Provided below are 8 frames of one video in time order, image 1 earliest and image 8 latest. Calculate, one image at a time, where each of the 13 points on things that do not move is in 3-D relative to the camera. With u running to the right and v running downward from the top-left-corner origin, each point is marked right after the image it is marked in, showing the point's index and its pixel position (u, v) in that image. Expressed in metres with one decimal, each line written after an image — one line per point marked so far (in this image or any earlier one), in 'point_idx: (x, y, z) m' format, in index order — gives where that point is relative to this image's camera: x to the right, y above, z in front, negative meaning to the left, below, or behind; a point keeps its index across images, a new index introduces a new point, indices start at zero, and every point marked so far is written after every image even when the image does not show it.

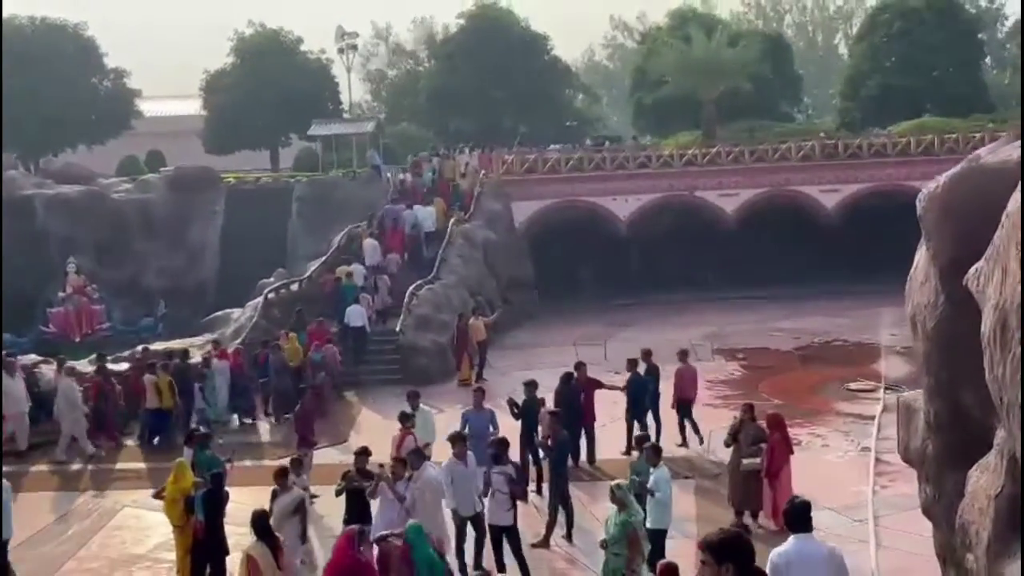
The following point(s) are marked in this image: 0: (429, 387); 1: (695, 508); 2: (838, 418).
0: (-1.5, -1.8, +18.6) m
1: (+2.1, -2.5, +11.8) m
2: (+5.0, -2.0, +15.7) m
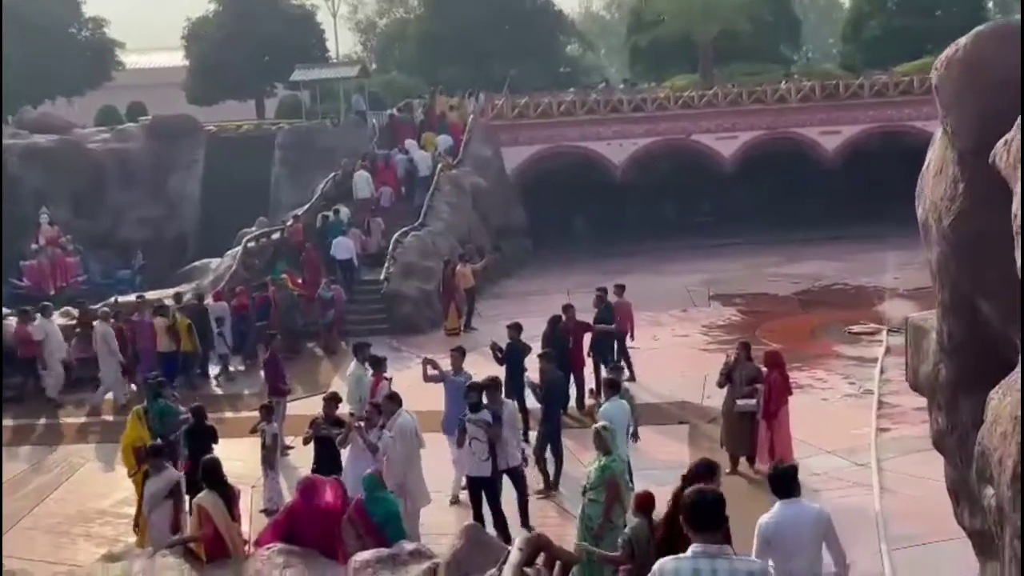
0: (-1.7, -0.8, +17.9) m
1: (+1.9, -1.8, +11.3) m
2: (+4.8, -1.1, +15.1) m
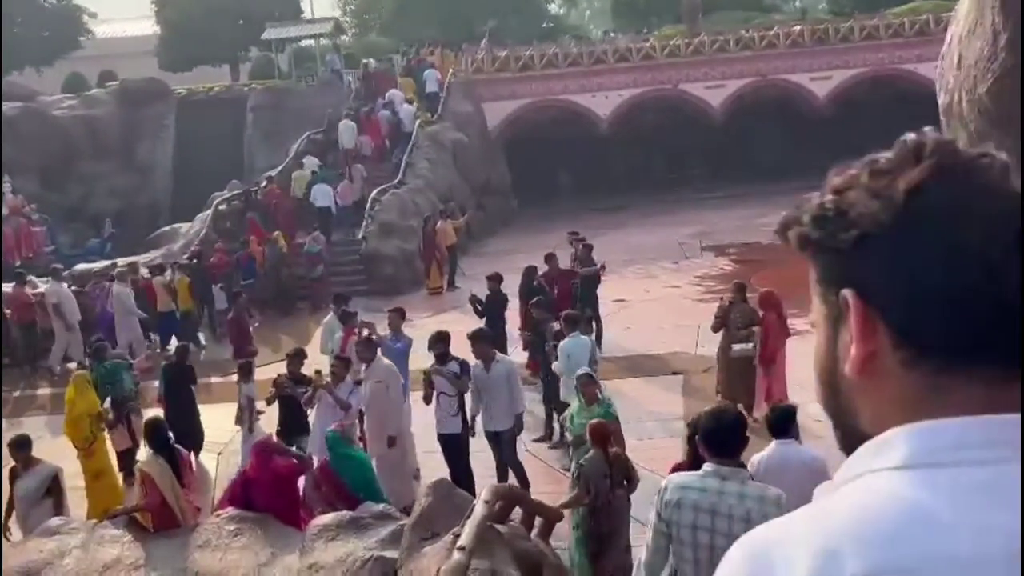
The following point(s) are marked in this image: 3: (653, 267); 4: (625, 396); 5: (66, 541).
0: (-1.9, -0.1, +17.2) m
1: (+1.7, -1.2, +10.6) m
2: (+4.6, -0.3, +14.5) m
3: (+2.5, +0.4, +18.5) m
4: (+1.2, -1.1, +11.0) m
5: (-2.7, -1.5, +6.3) m
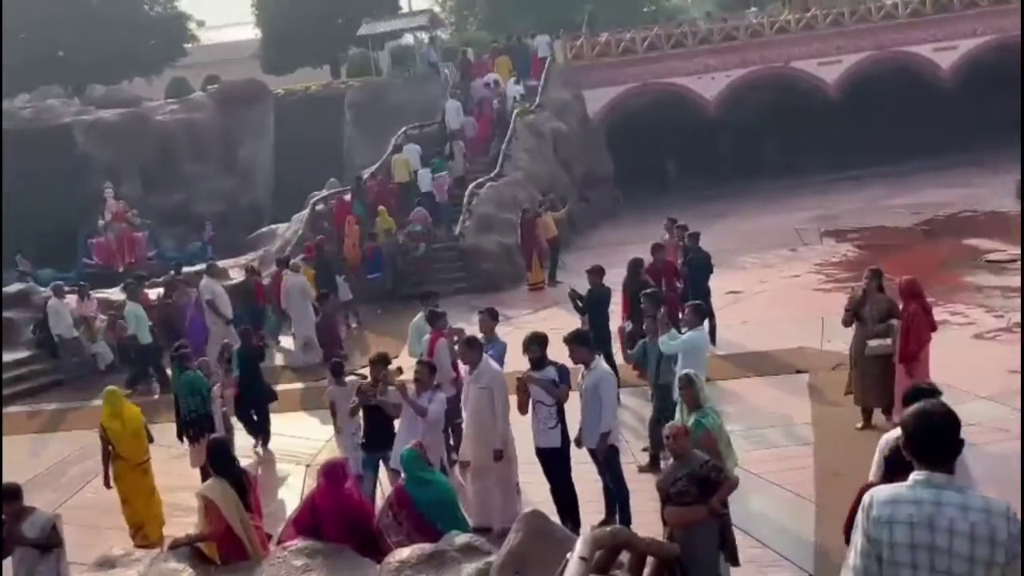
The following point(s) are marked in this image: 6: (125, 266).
0: (-0.2, -0.1, +16.5) m
1: (+2.7, -1.1, +9.5) m
2: (+5.9, -0.1, +13.1) m
3: (+4.3, +0.6, +17.3) m
4: (+2.2, -1.1, +10.0) m
5: (-2.1, -1.6, +5.7) m
6: (-7.2, +0.4, +19.2) m
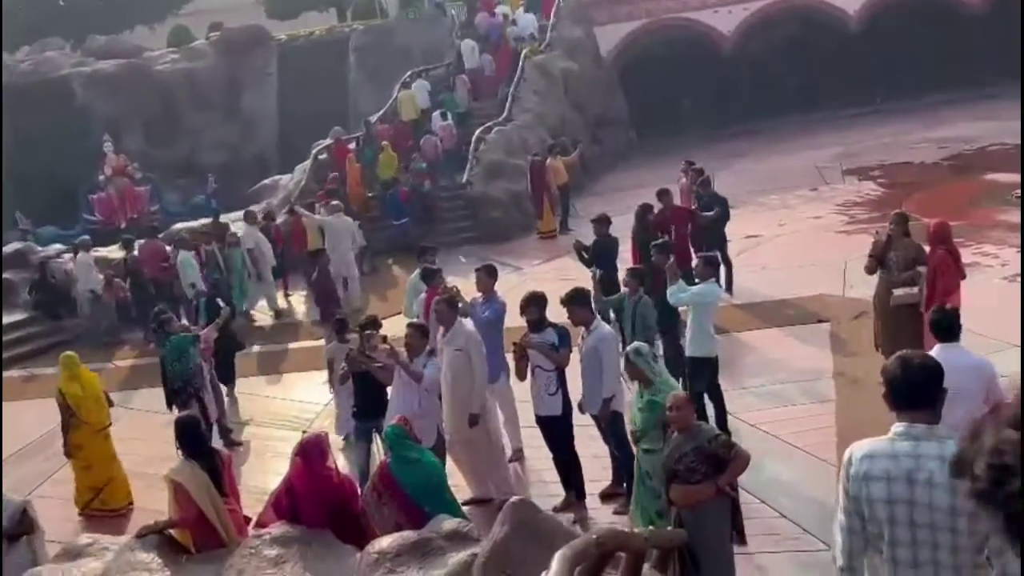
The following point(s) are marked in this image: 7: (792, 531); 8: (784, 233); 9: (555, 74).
0: (-0.1, +0.7, +15.9) m
1: (+2.7, -0.6, +9.0) m
2: (+6.0, +0.6, +12.4) m
3: (+4.5, +1.5, +16.6) m
4: (+2.3, -0.6, +9.5) m
5: (-2.2, -1.4, +5.3) m
6: (-7.0, +1.2, +18.8) m
7: (+1.7, -1.5, +6.2) m
8: (+3.7, +0.8, +14.1) m
9: (+0.8, +4.1, +19.9) m
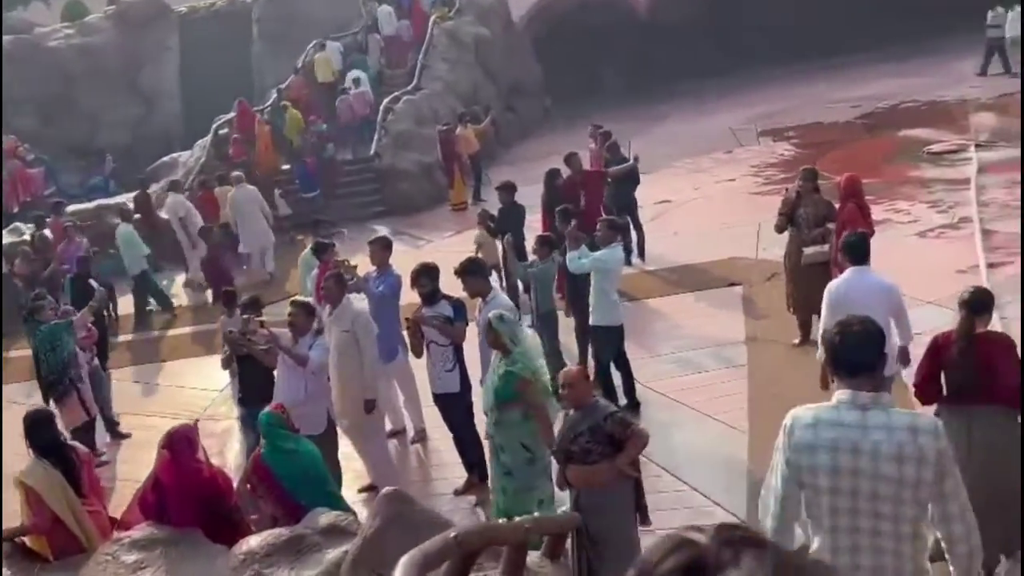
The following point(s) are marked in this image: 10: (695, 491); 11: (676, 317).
0: (-1.4, +1.1, +15.5) m
1: (+1.9, -0.3, +8.8) m
2: (+4.9, +1.1, +12.4) m
3: (+3.1, +2.1, +16.4) m
4: (+1.4, -0.2, +9.2) m
5: (-2.7, -1.4, +4.8) m
6: (-8.5, +1.4, +17.9) m
7: (+1.1, -1.2, +6.0) m
8: (+2.5, +1.2, +13.9) m
9: (-0.9, +4.7, +19.4) m
10: (+1.1, -1.2, +6.1) m
11: (+1.5, -0.3, +9.2) m
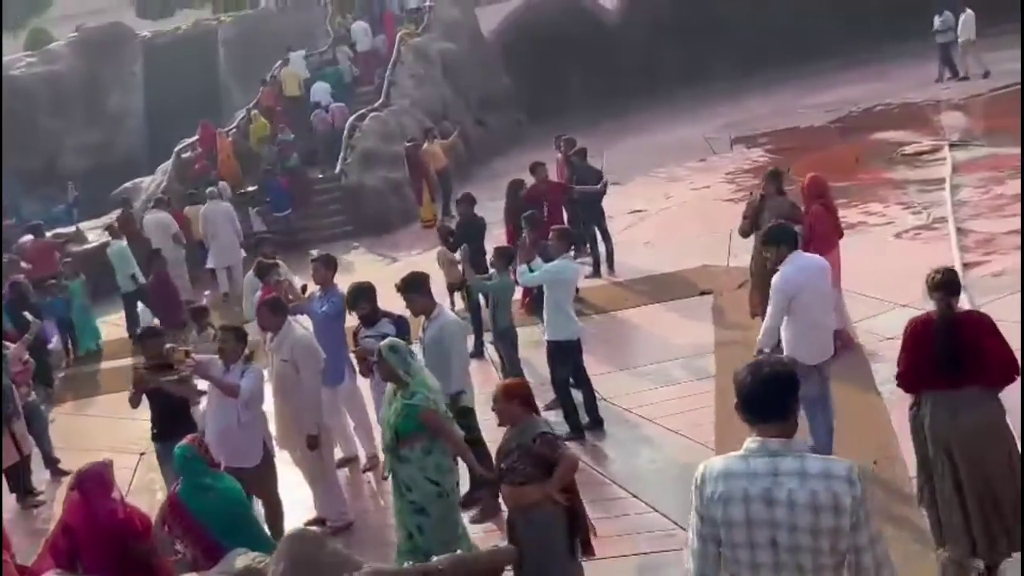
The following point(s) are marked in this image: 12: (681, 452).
0: (-1.8, +0.8, +15.1) m
1: (+1.6, -0.4, +8.4) m
2: (+4.5, +1.1, +12.1) m
3: (+2.6, +1.9, +16.1) m
4: (+1.1, -0.3, +8.8) m
5: (-2.9, -1.5, +4.3) m
6: (-9.0, +0.9, +17.4) m
7: (+0.8, -1.3, +5.6) m
8: (+2.1, +1.1, +13.6) m
9: (-1.5, +4.3, +19.1) m
10: (+0.8, -1.2, +5.7) m
11: (+1.1, -0.3, +8.8) m
12: (+1.0, -1.0, +6.4) m
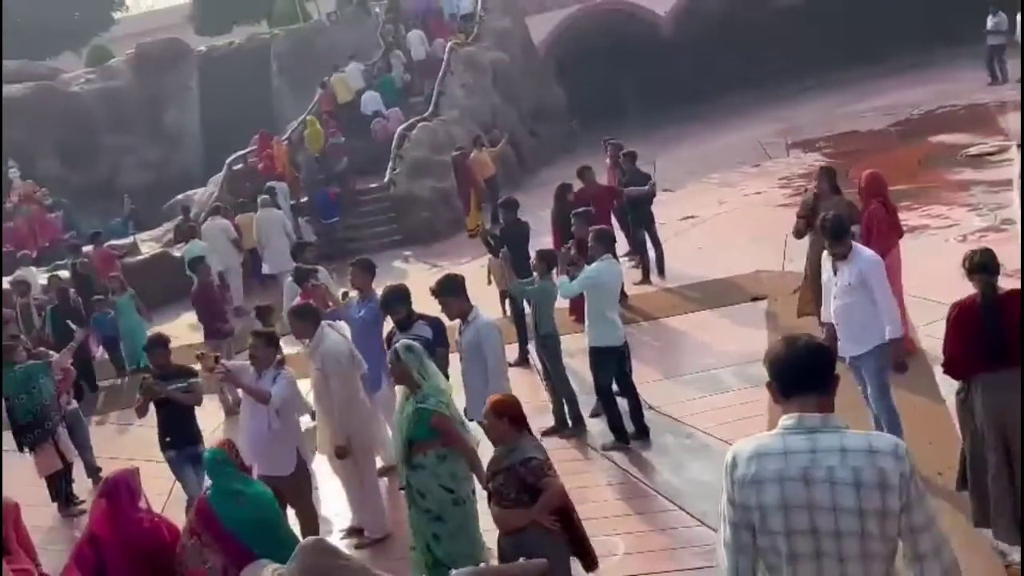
0: (-1.1, +0.7, +15.0) m
1: (+2.0, -0.4, +8.1) m
2: (+5.0, +1.0, +11.6) m
3: (+3.3, +1.7, +15.7) m
4: (+1.5, -0.4, +8.5) m
5: (-2.8, -1.5, +4.3) m
6: (-8.1, +0.6, +17.7) m
7: (+1.0, -1.3, +5.3) m
8: (+2.7, +1.0, +13.2) m
9: (-0.5, +4.1, +19.0) m
10: (+1.0, -1.3, +5.5) m
11: (+1.5, -0.4, +8.5) m
12: (+1.3, -1.0, +6.1) m
